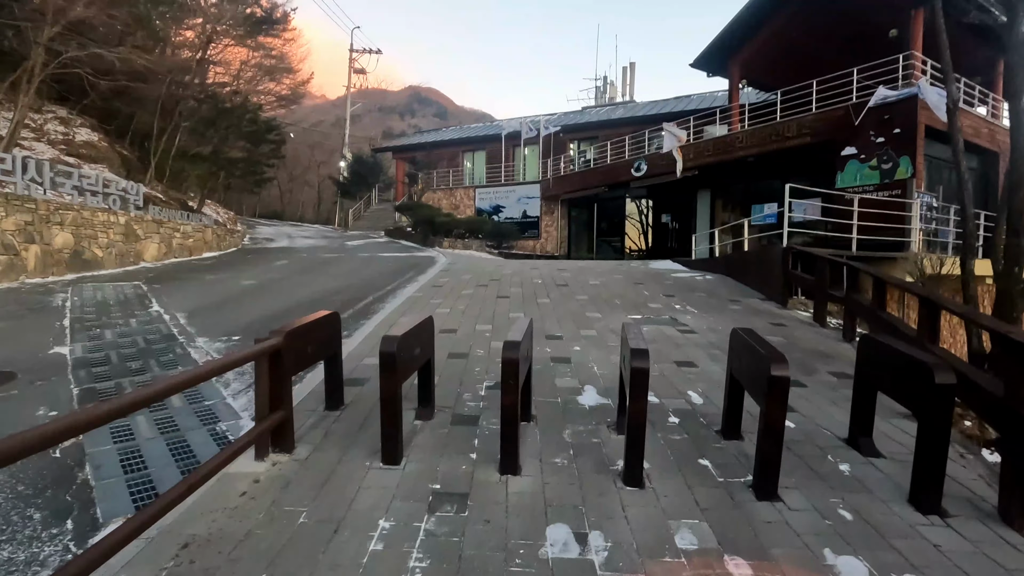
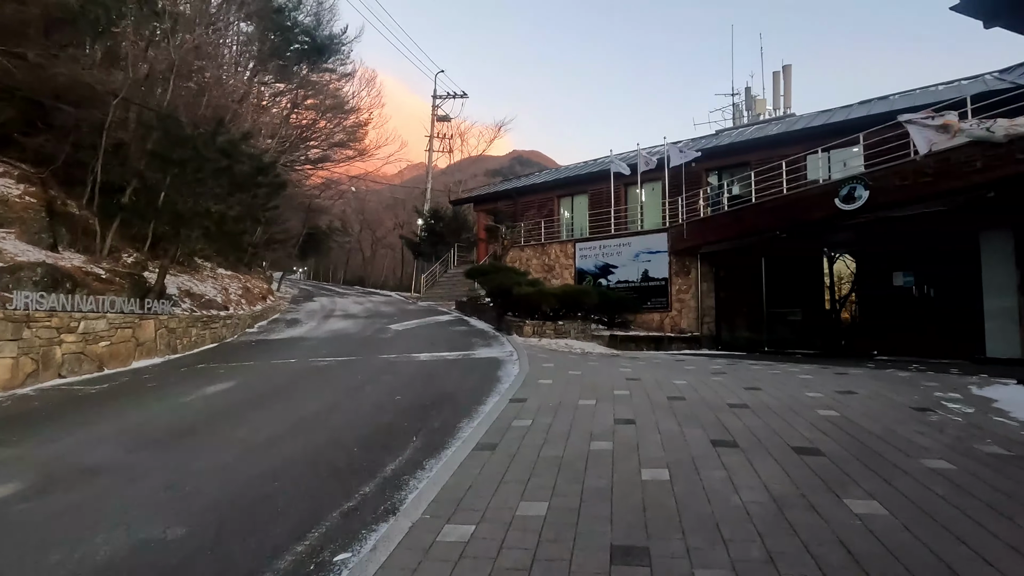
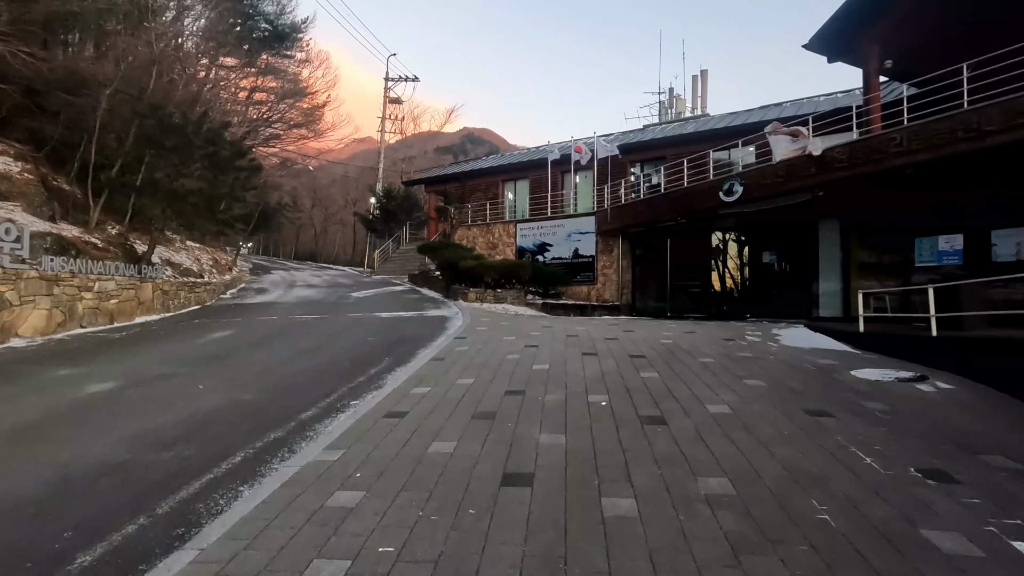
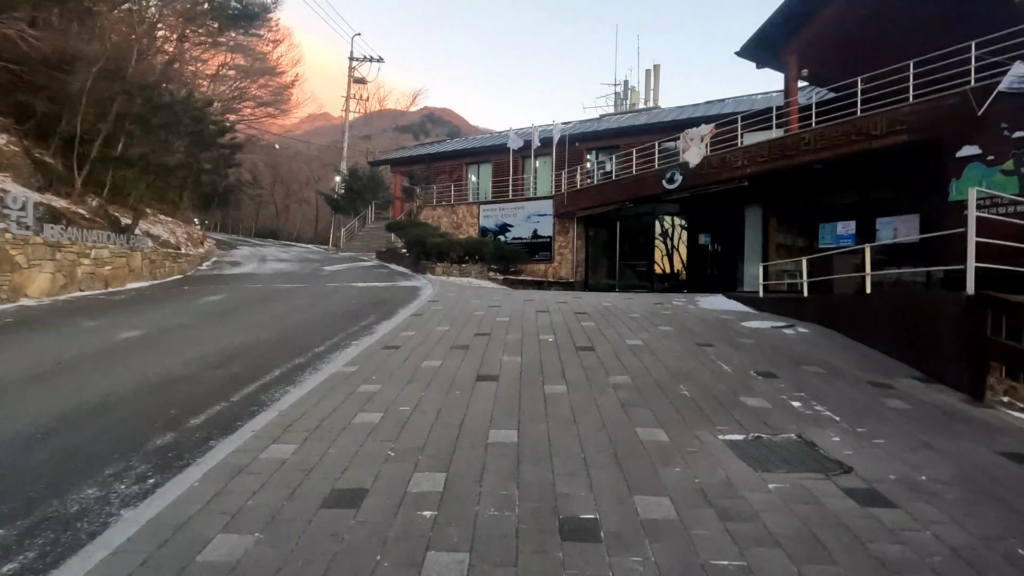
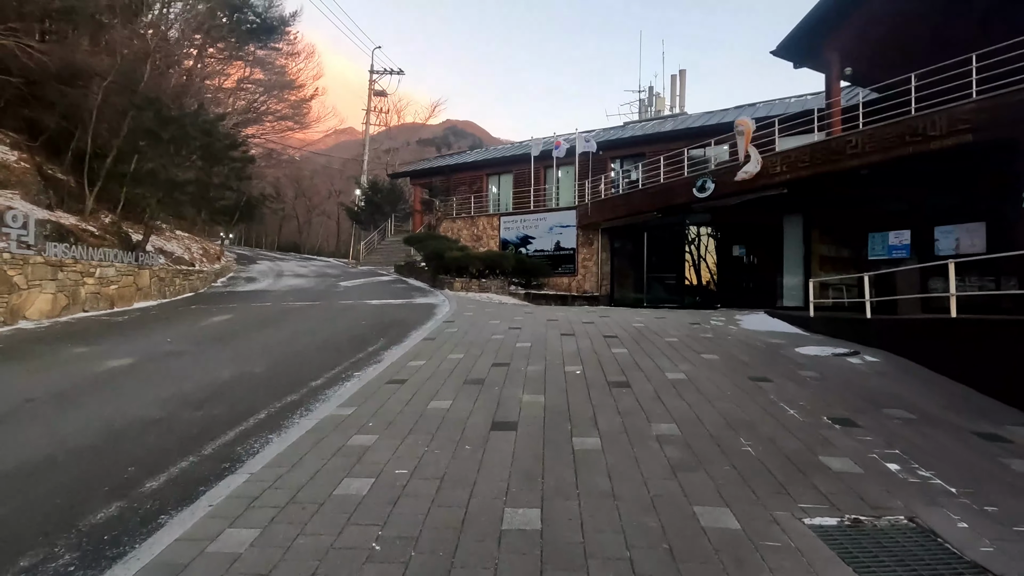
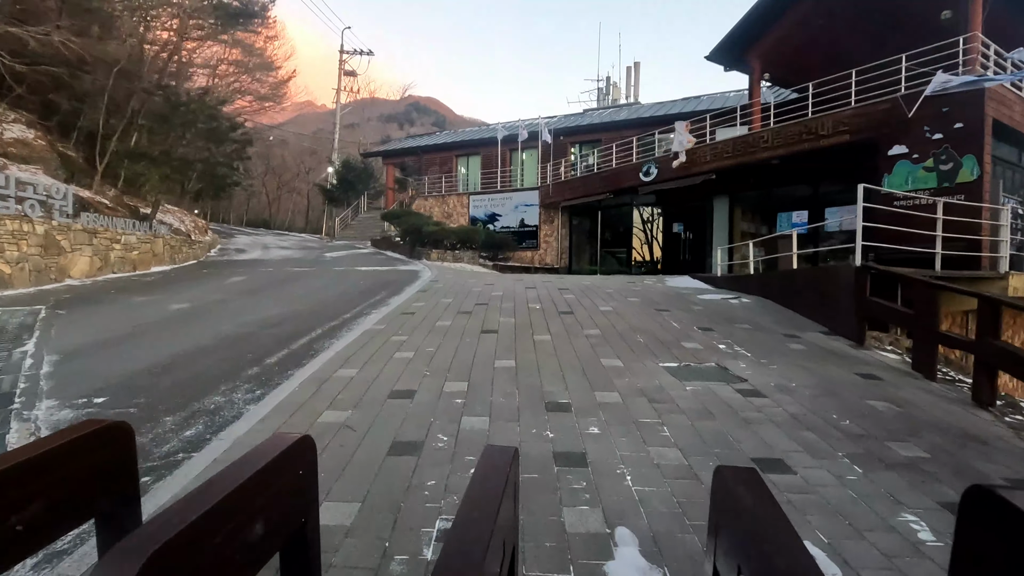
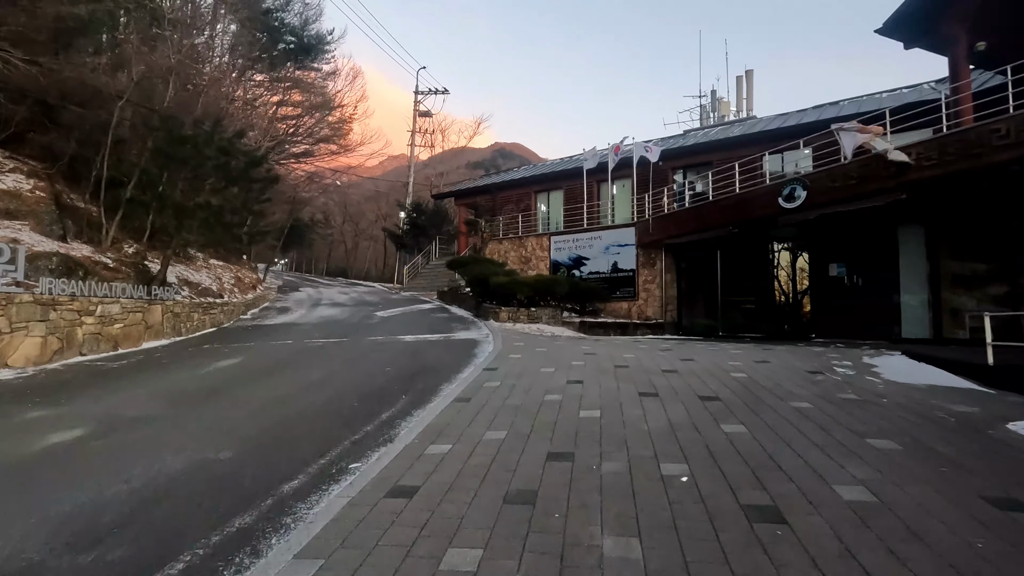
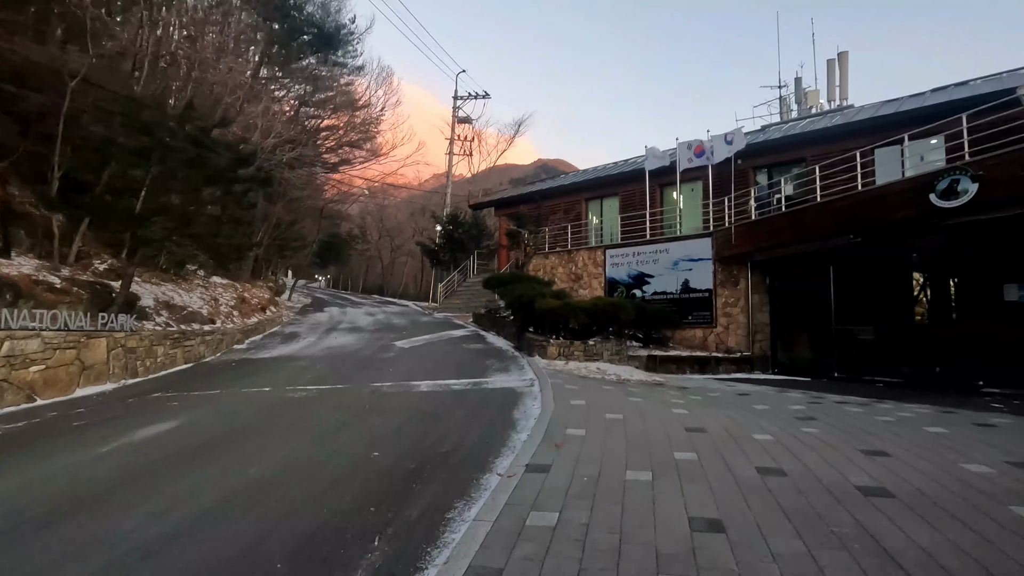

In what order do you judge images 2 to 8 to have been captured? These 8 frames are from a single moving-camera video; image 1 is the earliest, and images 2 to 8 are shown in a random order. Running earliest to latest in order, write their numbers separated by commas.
6, 4, 5, 3, 7, 2, 8
